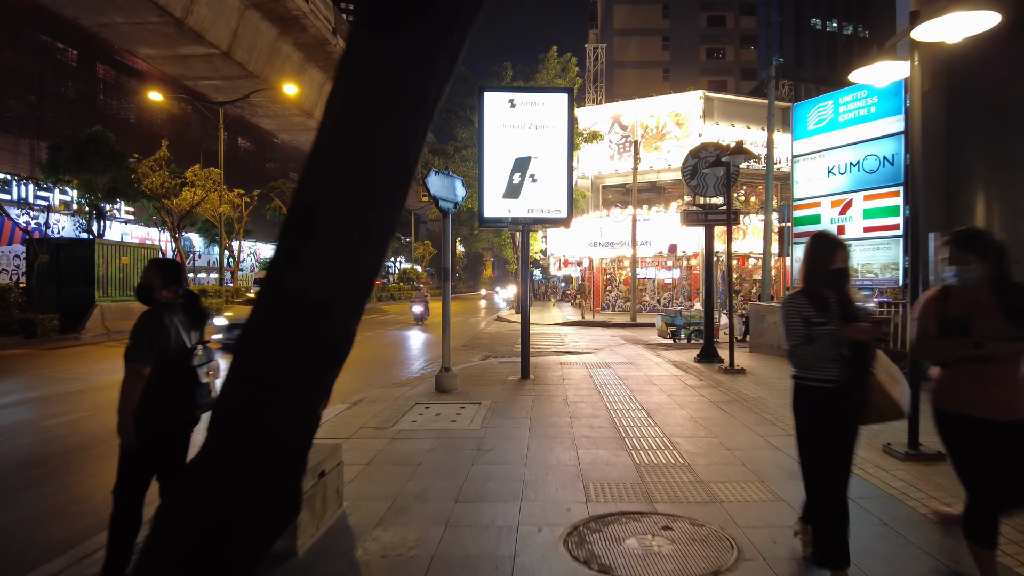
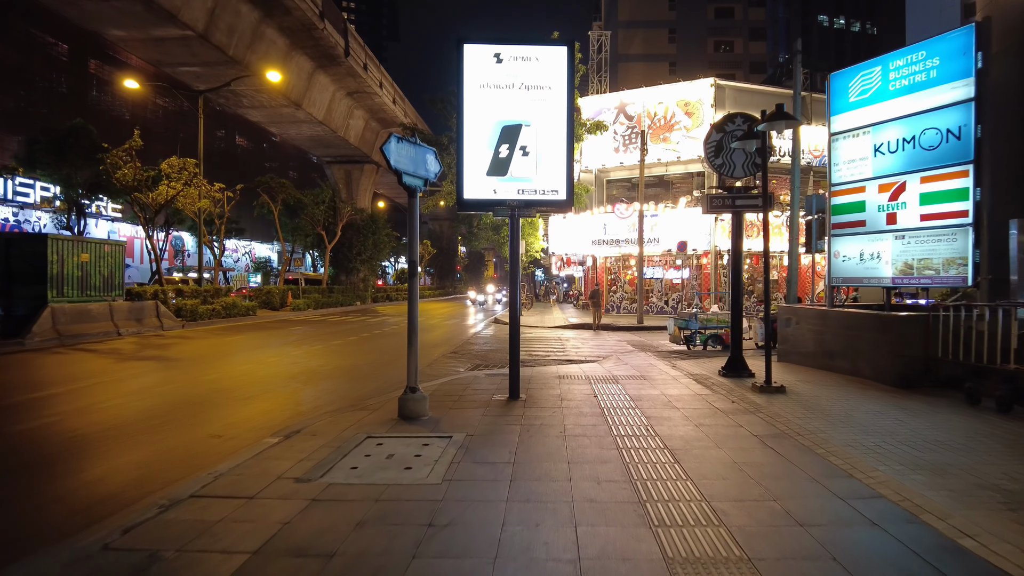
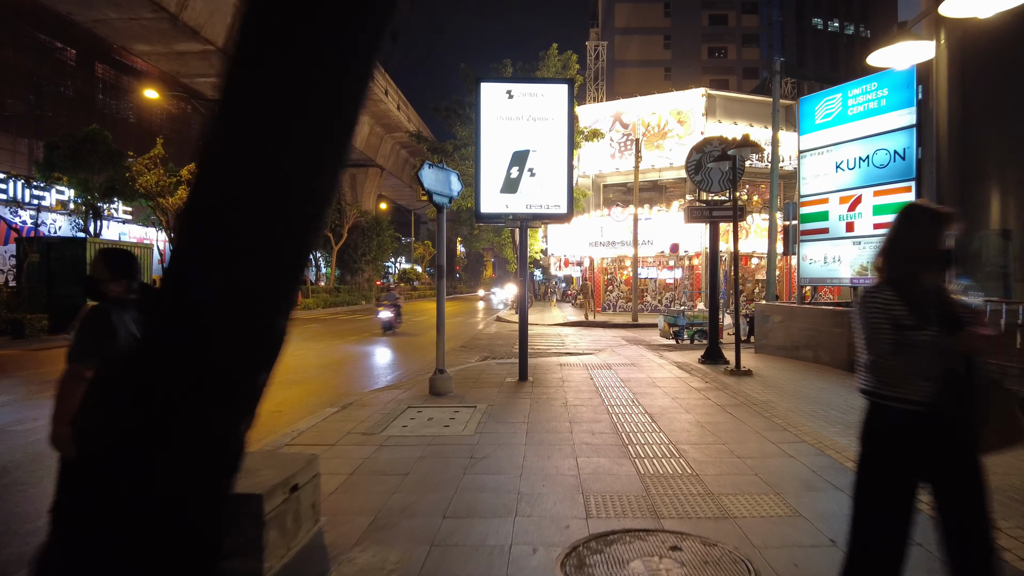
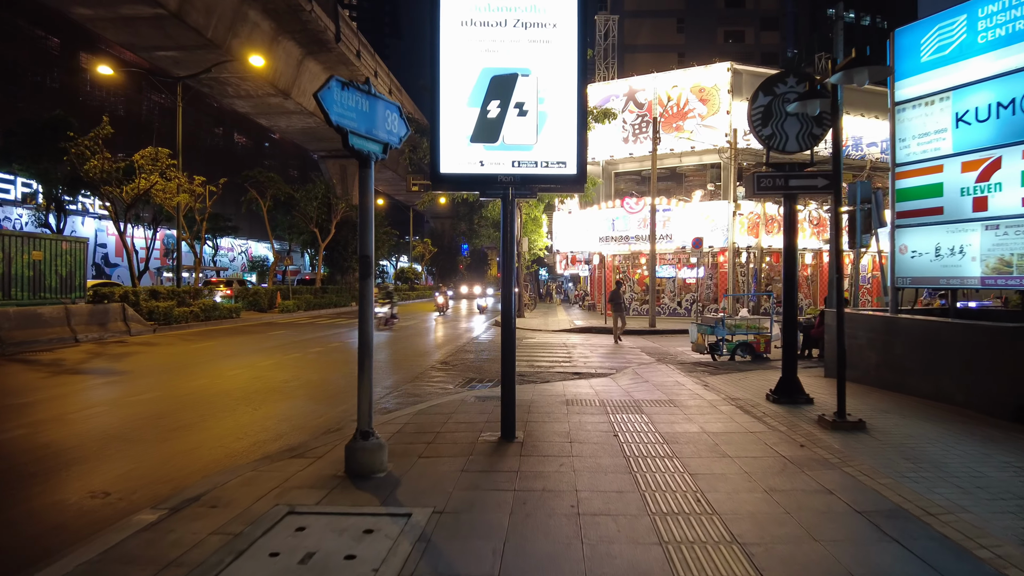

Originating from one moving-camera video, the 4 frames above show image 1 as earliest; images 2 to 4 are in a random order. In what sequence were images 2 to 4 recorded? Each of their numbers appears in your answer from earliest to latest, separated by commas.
3, 2, 4
